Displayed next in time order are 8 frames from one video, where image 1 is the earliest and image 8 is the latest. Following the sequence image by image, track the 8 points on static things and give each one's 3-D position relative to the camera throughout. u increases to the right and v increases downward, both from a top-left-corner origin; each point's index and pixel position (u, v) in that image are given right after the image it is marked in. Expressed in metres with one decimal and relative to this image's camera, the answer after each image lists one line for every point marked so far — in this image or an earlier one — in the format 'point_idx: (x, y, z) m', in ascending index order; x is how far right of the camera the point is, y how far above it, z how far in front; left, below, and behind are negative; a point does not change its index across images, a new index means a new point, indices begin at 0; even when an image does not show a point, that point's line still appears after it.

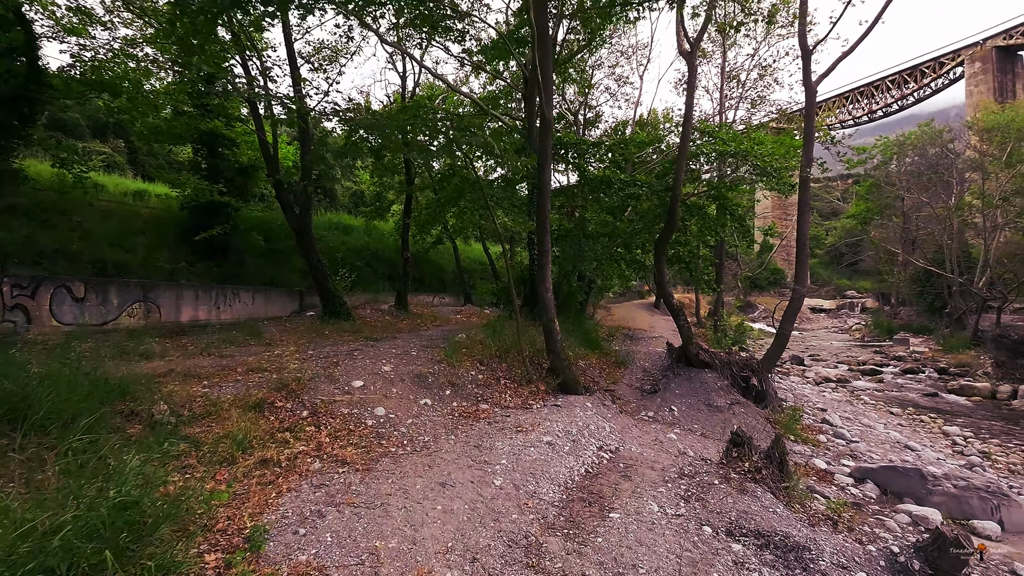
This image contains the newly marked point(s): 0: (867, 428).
0: (+7.0, -2.7, +9.5) m
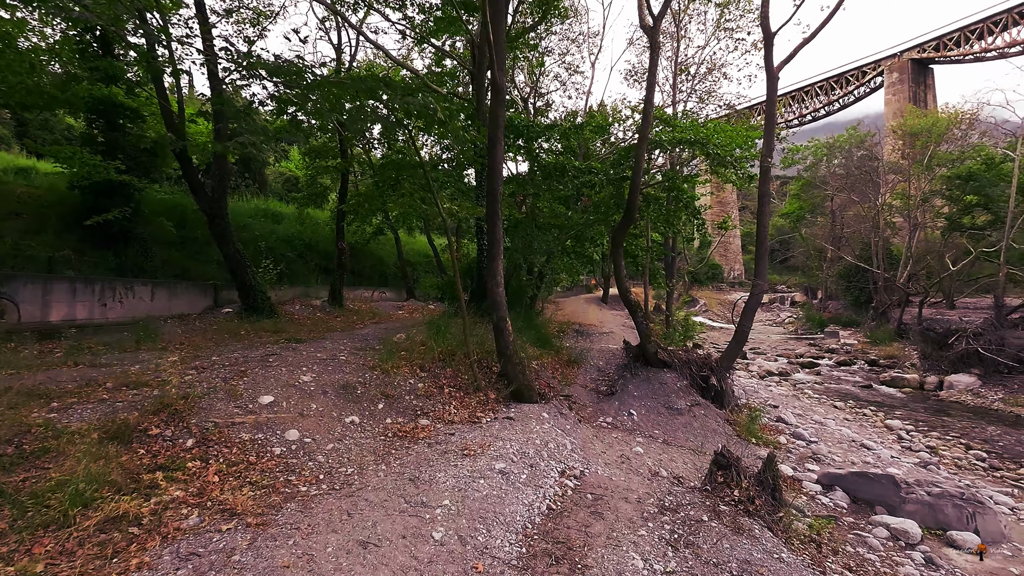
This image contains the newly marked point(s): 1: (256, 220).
0: (+6.0, -2.7, +9.3) m
1: (-8.1, +2.2, +15.4) m
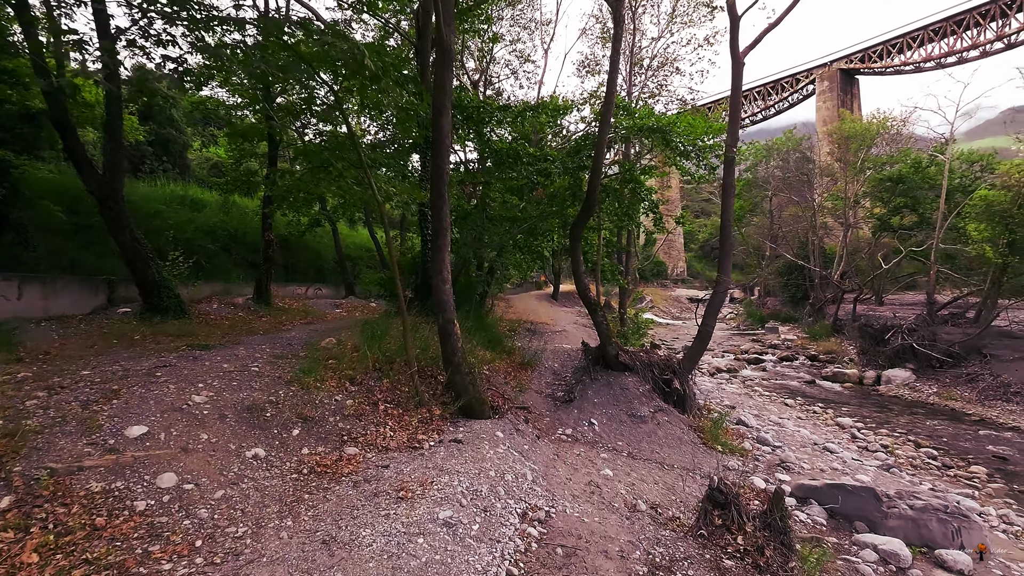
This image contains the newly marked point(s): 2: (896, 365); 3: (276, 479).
0: (+5.0, -2.6, +9.1) m
1: (-9.6, +2.3, +13.6) m
2: (+11.8, -2.3, +14.8) m
3: (-1.8, -1.4, +3.6) m
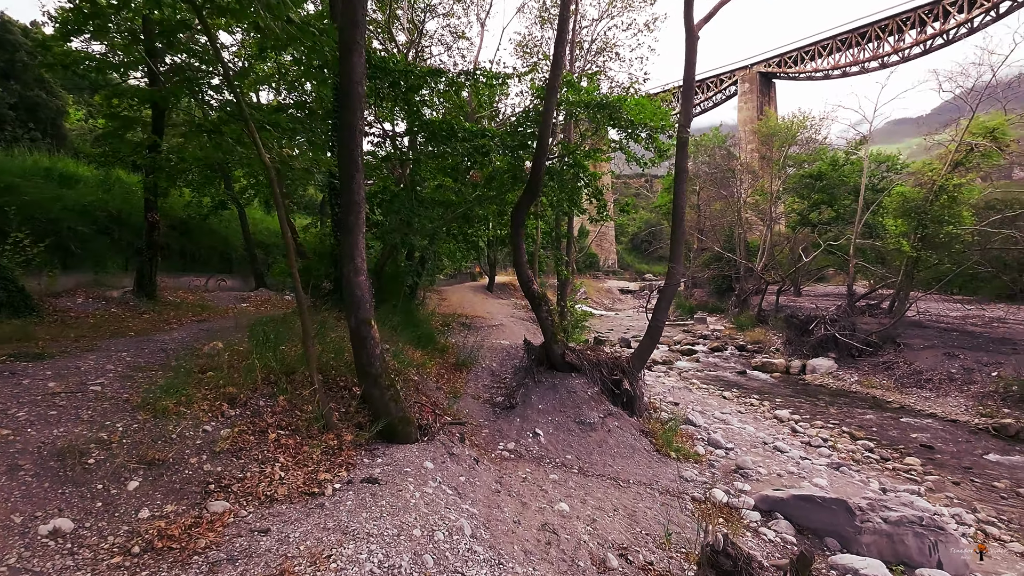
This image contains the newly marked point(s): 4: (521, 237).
0: (+3.9, -2.5, +8.7) m
1: (-11.3, +2.5, +11.1) m
2: (+9.8, -2.1, +15.4) m
3: (-2.1, -1.4, +2.4) m
4: (+0.1, +0.8, +8.0) m
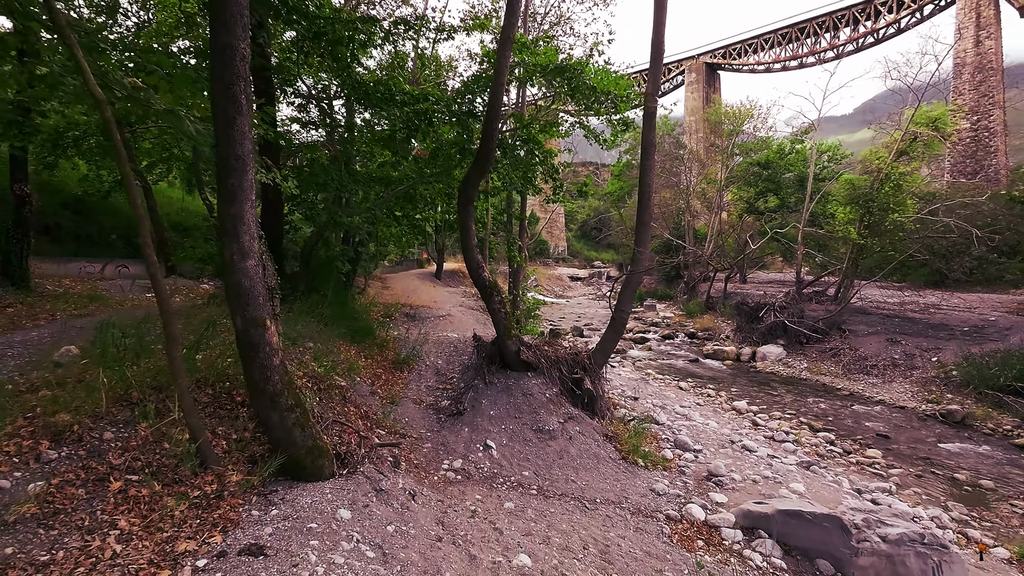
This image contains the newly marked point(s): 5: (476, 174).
0: (+3.0, -2.2, +8.2) m
1: (-12.3, +2.7, +8.9) m
2: (+8.2, -1.7, +15.4) m
3: (-2.3, -1.4, +1.3) m
4: (-0.6, +1.0, +7.0) m
5: (-0.5, +1.5, +6.5) m
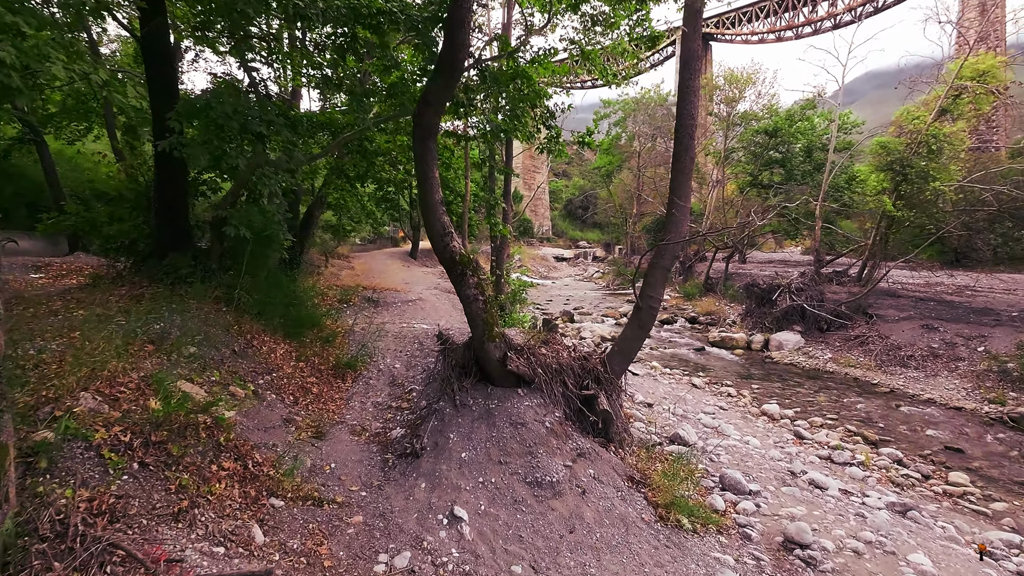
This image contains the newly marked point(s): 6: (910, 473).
0: (+2.8, -2.0, +6.4) m
1: (-12.5, +3.0, +6.3) m
2: (+7.7, -1.1, +13.7) m
3: (-2.3, -1.4, -0.8) m
4: (-0.8, +1.3, +4.9) m
5: (-0.7, +1.7, +4.4) m
6: (+5.1, -2.4, +6.2) m
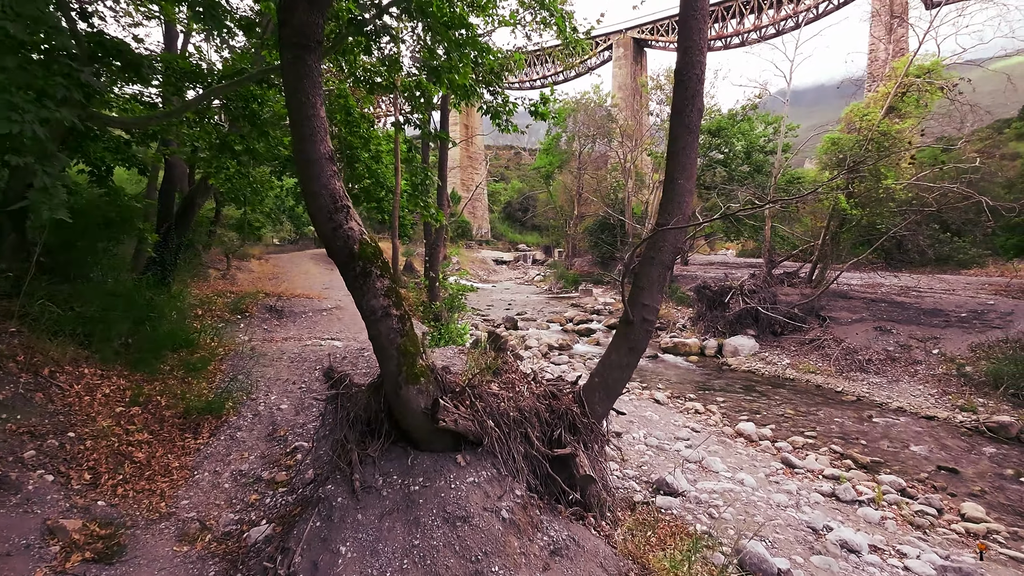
0: (+2.1, -2.0, +5.1) m
1: (-13.1, +2.9, +3.2) m
2: (+6.1, -1.2, +13.1) m
3: (-2.0, -1.4, -2.6) m
4: (-1.3, +1.2, +3.3) m
5: (-1.1, +1.7, +2.8) m
6: (+4.4, -2.4, +5.2) m
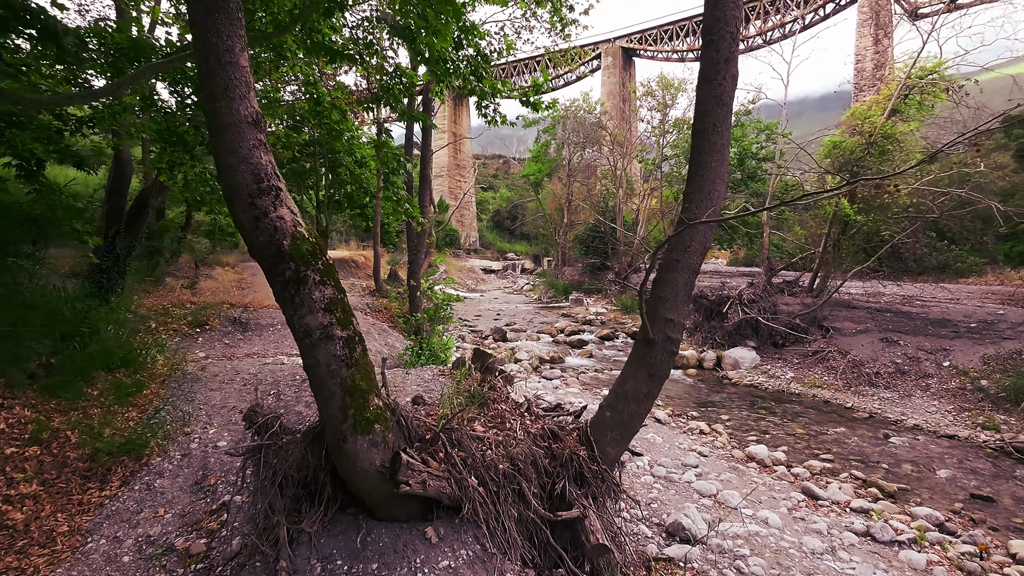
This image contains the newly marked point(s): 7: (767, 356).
0: (+2.0, -2.1, +4.5) m
1: (-13.1, +2.8, +2.2) m
2: (+5.8, -1.4, +12.5) m
3: (-1.9, -1.3, -3.4) m
4: (-1.3, +1.1, +2.6) m
5: (-1.1, +1.6, +2.1) m
6: (+4.3, -2.5, +4.6) m
7: (+6.3, -1.6, +11.8) m
